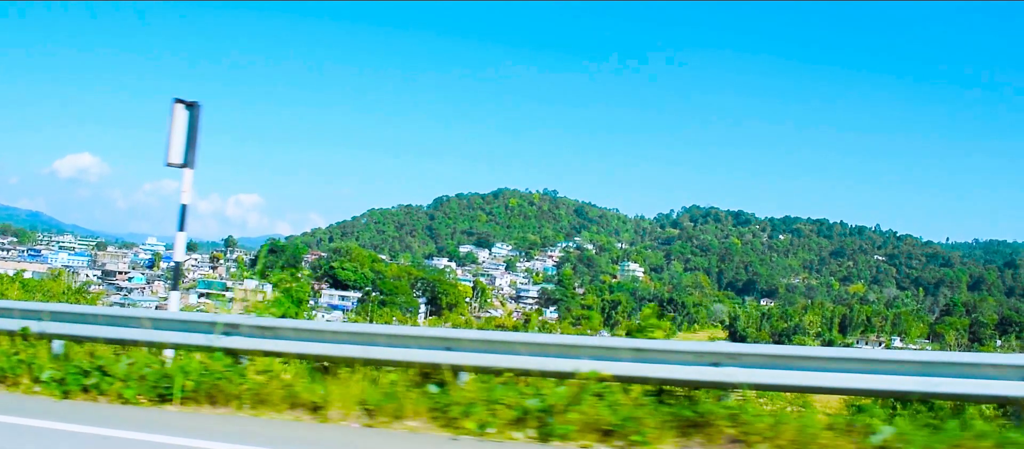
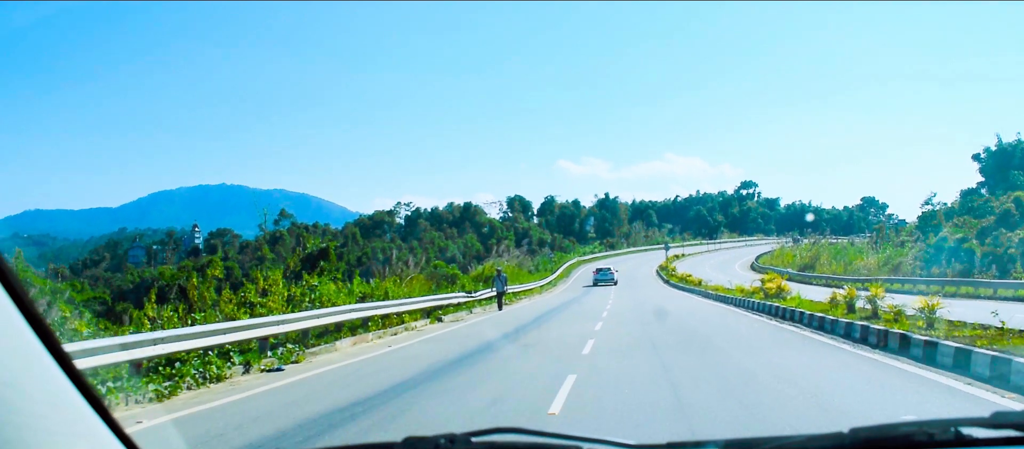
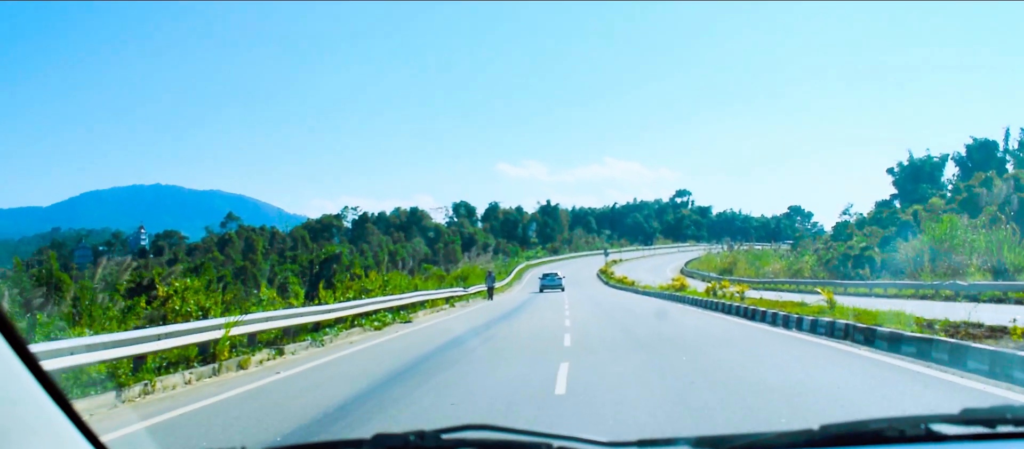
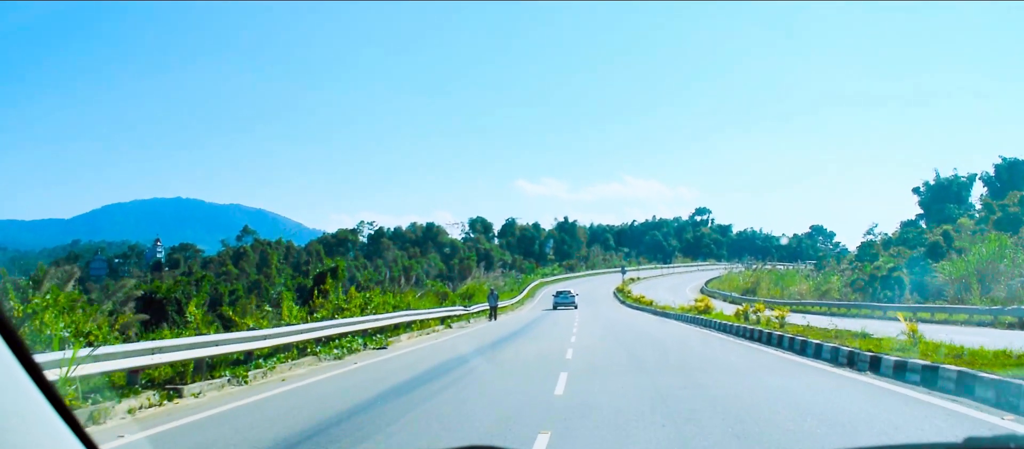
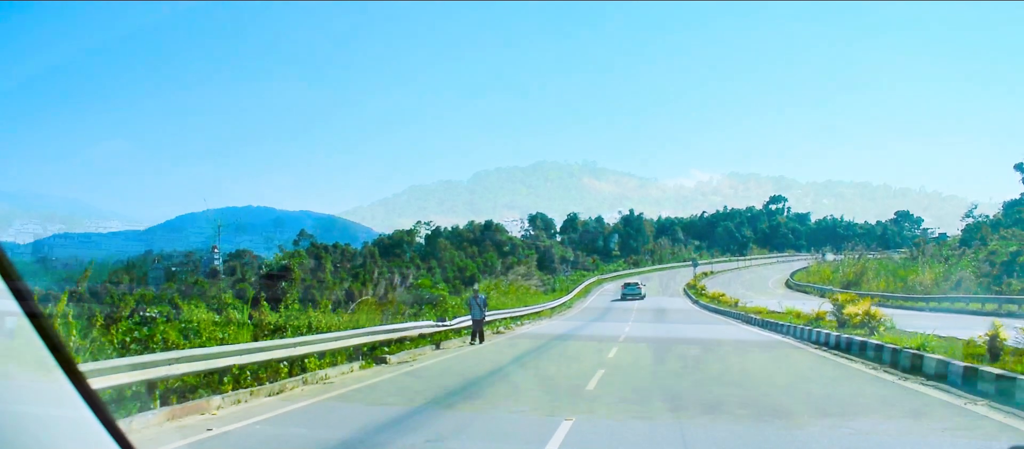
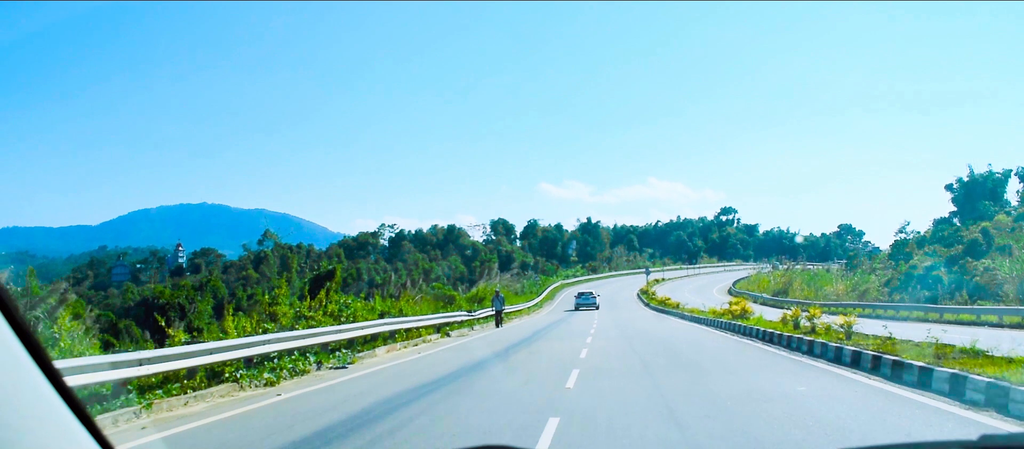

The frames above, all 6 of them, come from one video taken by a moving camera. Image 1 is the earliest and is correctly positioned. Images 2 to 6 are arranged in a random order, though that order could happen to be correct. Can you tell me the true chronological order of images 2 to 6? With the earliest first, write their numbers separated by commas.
3, 4, 6, 2, 5
